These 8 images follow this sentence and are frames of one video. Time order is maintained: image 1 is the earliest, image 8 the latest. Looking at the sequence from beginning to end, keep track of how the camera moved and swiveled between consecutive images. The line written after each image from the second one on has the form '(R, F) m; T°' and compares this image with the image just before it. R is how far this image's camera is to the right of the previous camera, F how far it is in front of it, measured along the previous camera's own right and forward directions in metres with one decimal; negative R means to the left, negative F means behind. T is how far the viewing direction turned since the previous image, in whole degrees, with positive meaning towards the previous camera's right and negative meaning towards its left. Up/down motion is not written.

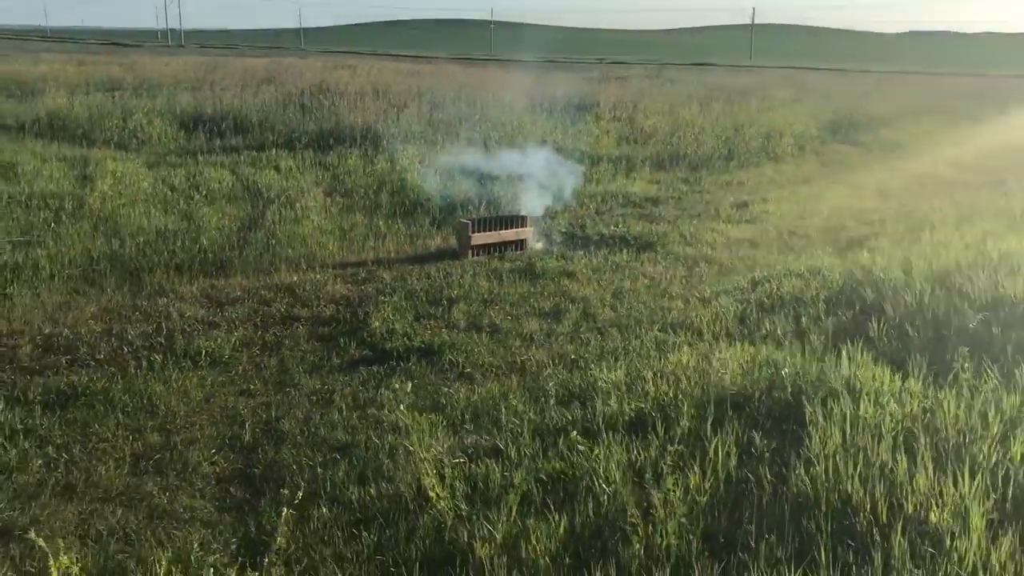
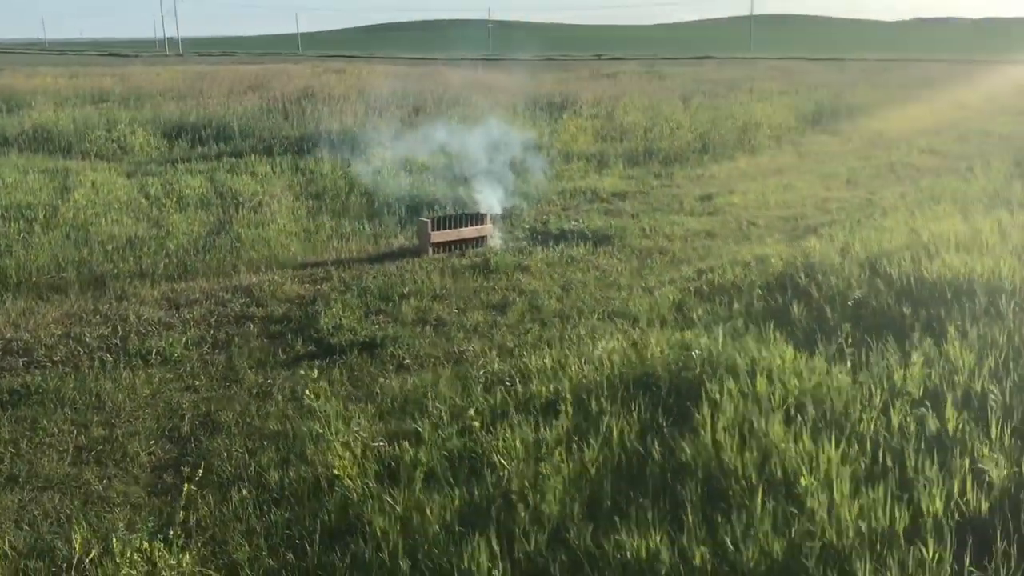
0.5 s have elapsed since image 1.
(+0.4, -0.3) m; 0°
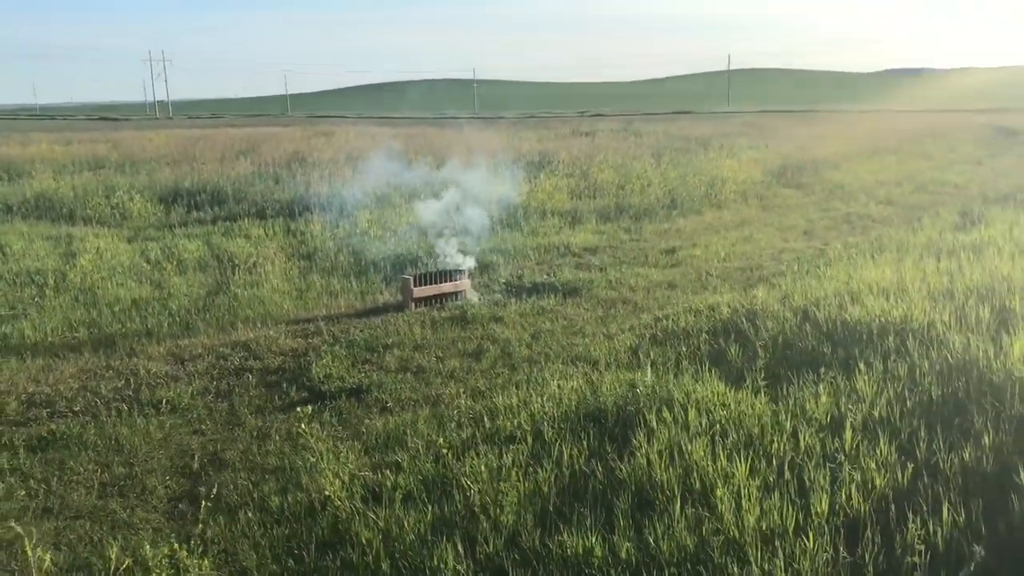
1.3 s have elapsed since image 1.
(+0.1, -0.7) m; +1°
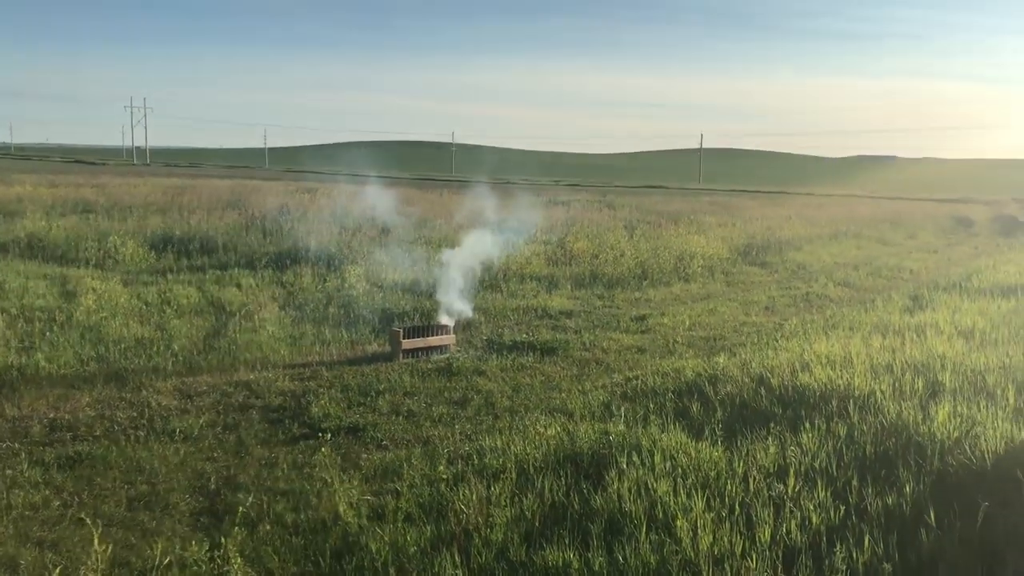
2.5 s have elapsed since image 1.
(-0.2, -0.7) m; +2°
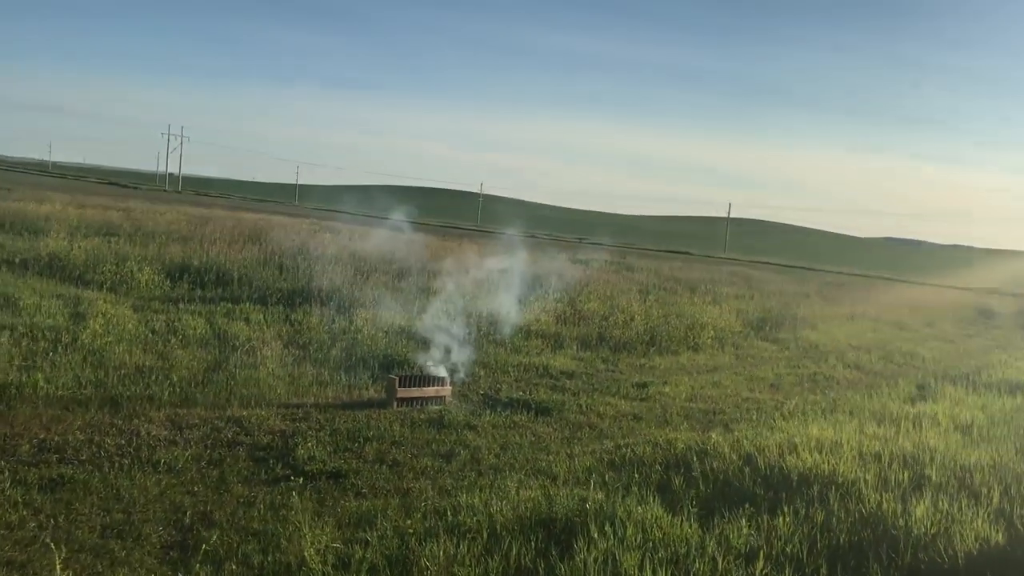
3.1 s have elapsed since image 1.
(+0.2, -0.1) m; -1°
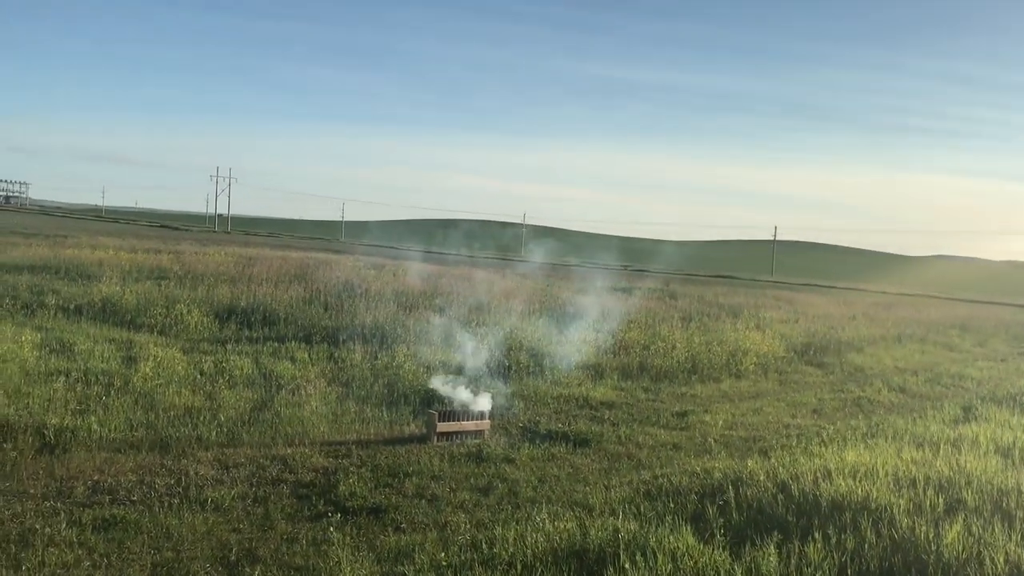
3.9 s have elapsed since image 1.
(+0.1, -0.2) m; -3°
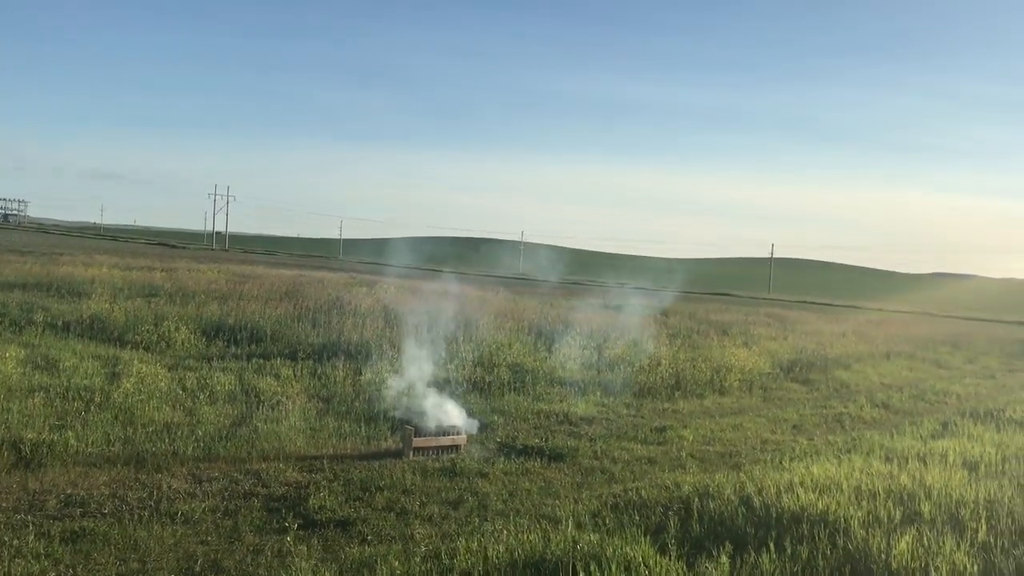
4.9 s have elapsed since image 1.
(+0.3, -0.1) m; 0°
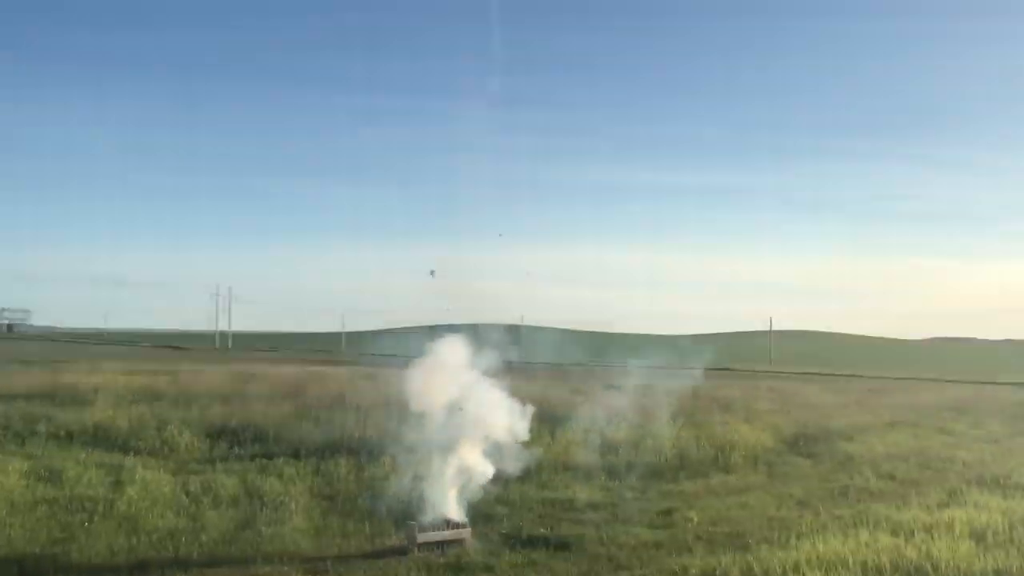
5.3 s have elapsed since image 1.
(+0.1, -0.1) m; 0°
